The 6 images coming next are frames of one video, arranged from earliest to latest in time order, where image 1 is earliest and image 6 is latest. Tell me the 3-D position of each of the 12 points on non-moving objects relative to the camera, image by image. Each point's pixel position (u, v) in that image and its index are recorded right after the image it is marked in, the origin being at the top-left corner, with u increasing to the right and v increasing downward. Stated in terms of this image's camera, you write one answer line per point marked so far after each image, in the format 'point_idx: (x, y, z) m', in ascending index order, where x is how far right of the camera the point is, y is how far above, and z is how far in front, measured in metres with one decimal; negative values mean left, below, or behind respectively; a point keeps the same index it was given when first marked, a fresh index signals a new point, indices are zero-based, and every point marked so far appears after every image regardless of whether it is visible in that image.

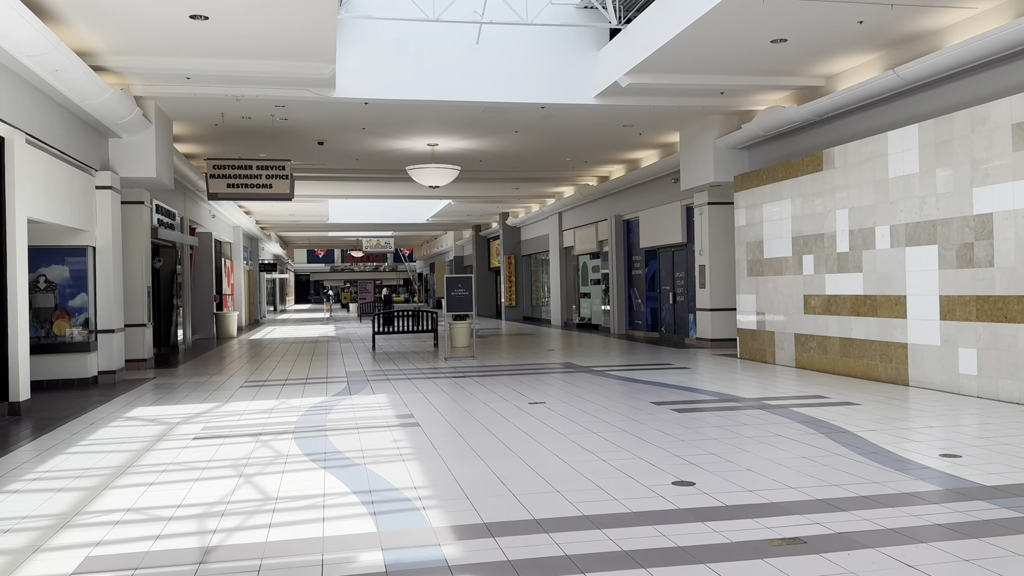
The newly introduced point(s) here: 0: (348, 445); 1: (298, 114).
0: (-1.3, -1.2, +6.2) m
1: (-3.3, +2.7, +12.6) m
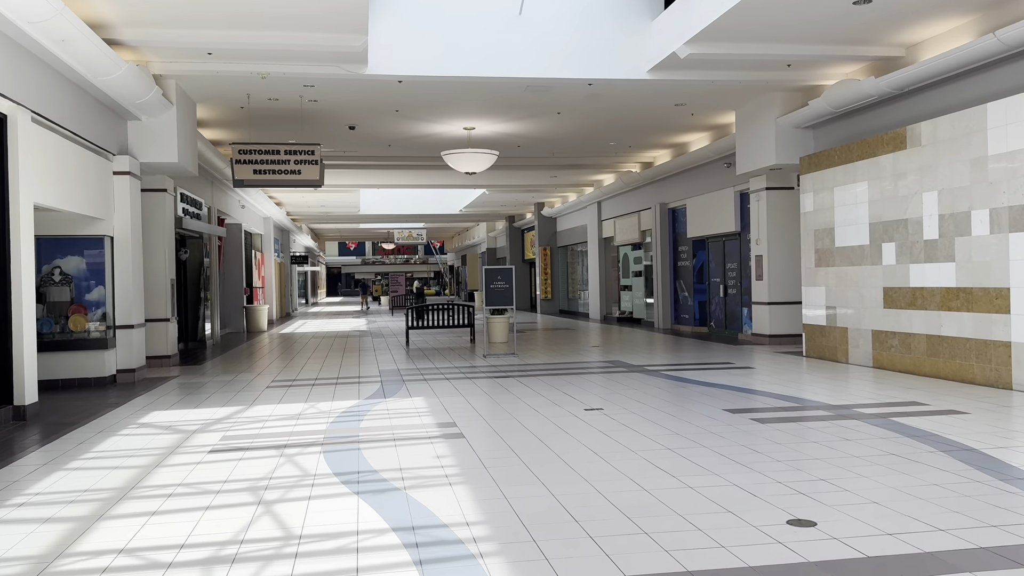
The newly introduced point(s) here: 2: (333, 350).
0: (-0.8, -1.1, +5.3) m
1: (-2.7, +2.8, +11.8) m
2: (-3.3, -1.1, +15.0) m
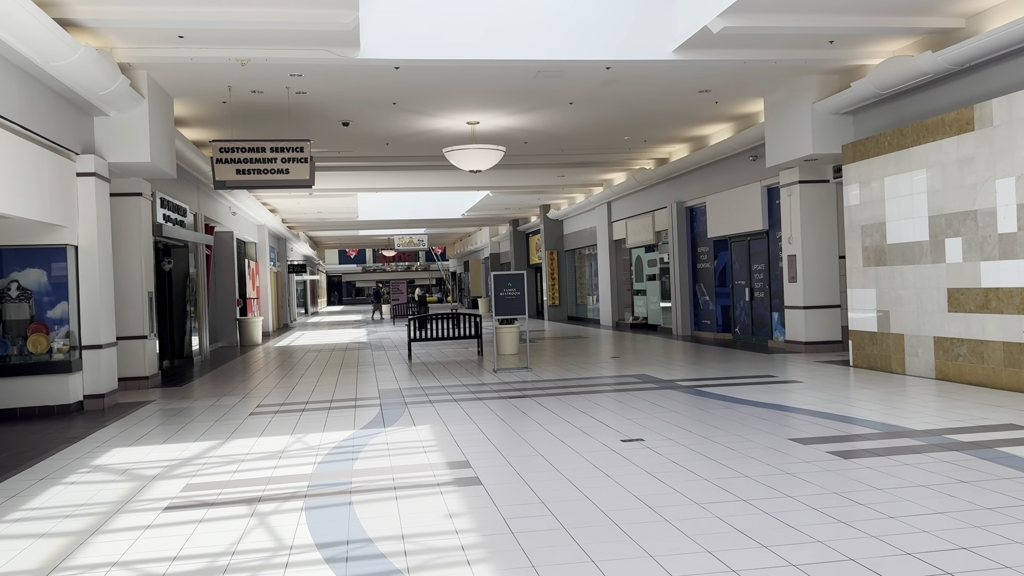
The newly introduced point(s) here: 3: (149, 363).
0: (-0.7, -1.2, +4.2) m
1: (-2.5, +2.7, +10.7) m
2: (-3.1, -1.3, +13.9) m
3: (-5.0, -1.0, +11.3) m
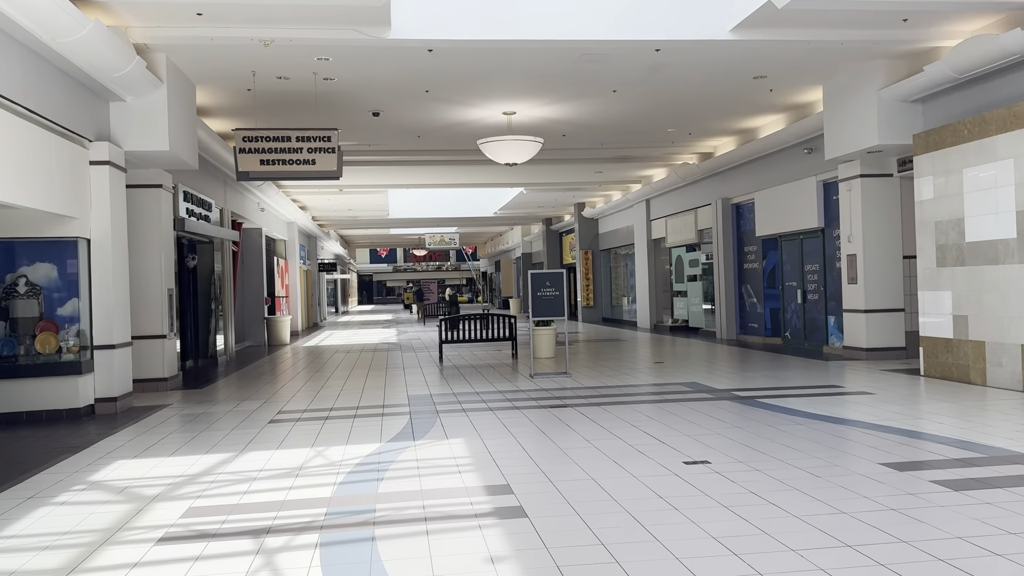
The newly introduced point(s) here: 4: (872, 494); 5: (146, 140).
0: (-0.4, -1.2, +3.5) m
1: (-2.0, +2.7, +10.0) m
2: (-2.5, -1.3, +13.3) m
3: (-4.5, -1.0, +10.7) m
4: (+2.0, -1.1, +4.5) m
5: (-4.2, +1.7, +9.3) m
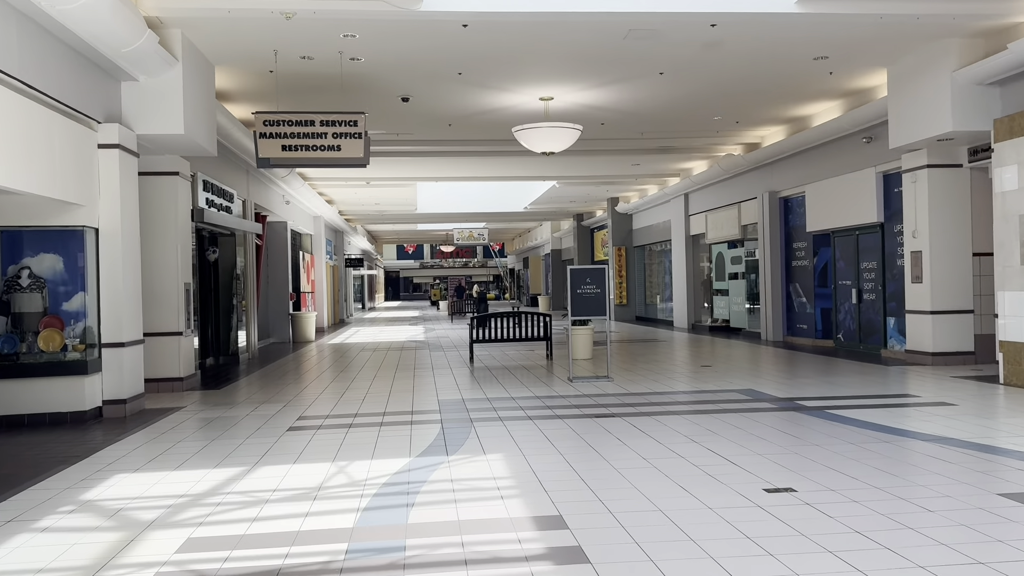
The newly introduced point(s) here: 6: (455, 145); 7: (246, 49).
0: (-0.2, -1.2, +2.7) m
1: (-1.6, +2.7, +9.3) m
2: (-2.0, -1.2, +12.6) m
3: (-4.1, -0.9, +10.1) m
4: (+2.2, -1.1, +3.7) m
5: (-3.7, +1.7, +8.7) m
6: (-1.1, +2.7, +15.3) m
7: (-3.1, +2.7, +9.4) m
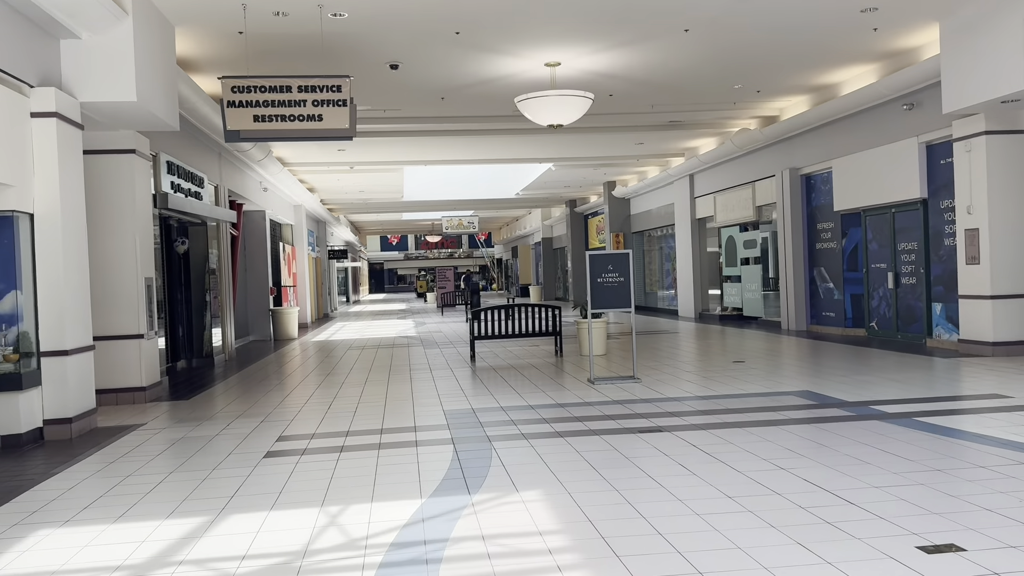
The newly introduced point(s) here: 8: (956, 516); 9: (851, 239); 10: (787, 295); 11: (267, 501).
0: (+0.1, -1.2, +1.5) m
1: (-1.5, +2.8, +8.0) m
2: (-1.9, -1.1, +11.3) m
3: (-3.9, -0.9, +8.8) m
4: (+2.5, -1.1, +2.5) m
5: (-3.6, +1.8, +7.3) m
6: (-1.1, +2.9, +14.0) m
7: (-3.0, +2.8, +8.0) m
8: (+2.0, -1.1, +3.8) m
9: (+5.4, +0.8, +13.0) m
10: (+4.9, -0.1, +14.6) m
11: (-1.4, -1.2, +4.5) m
